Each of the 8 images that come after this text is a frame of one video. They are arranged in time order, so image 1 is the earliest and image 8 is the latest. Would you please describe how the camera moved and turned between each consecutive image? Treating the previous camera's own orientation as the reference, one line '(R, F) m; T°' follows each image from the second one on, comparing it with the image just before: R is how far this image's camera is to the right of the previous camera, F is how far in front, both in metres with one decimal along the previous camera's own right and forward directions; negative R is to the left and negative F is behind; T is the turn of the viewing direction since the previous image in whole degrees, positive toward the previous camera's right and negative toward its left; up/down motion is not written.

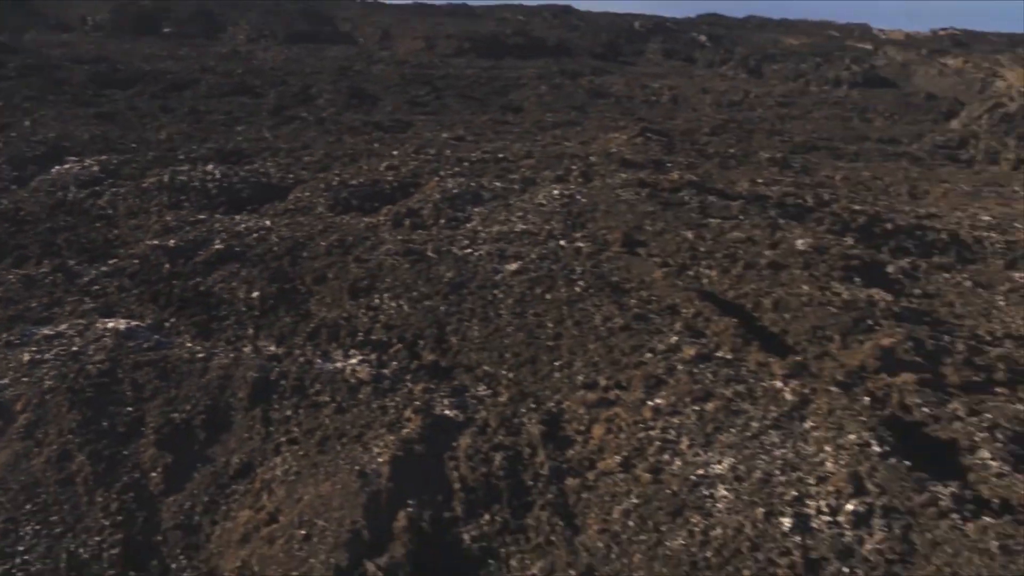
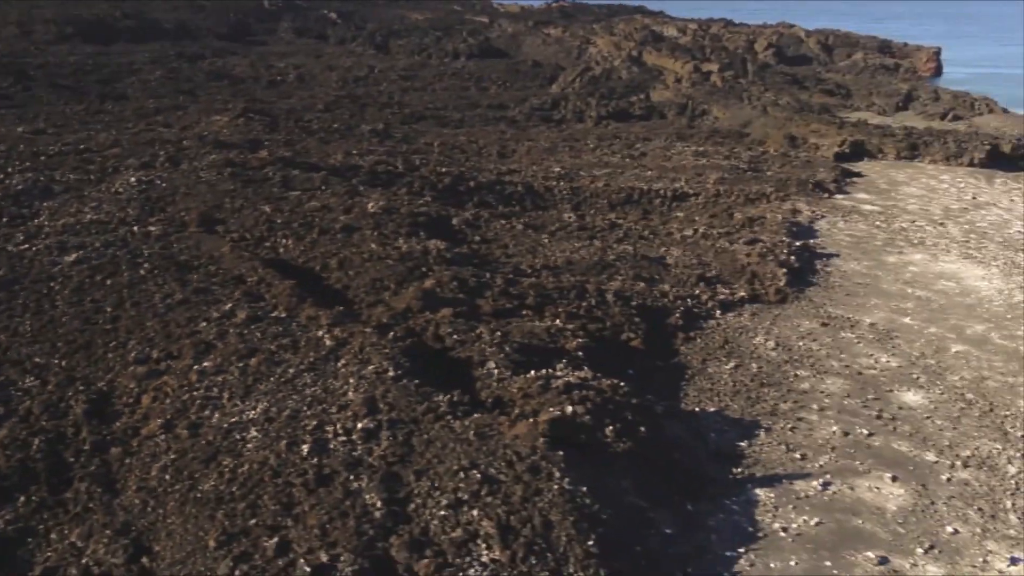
(+0.9, -0.7) m; +20°
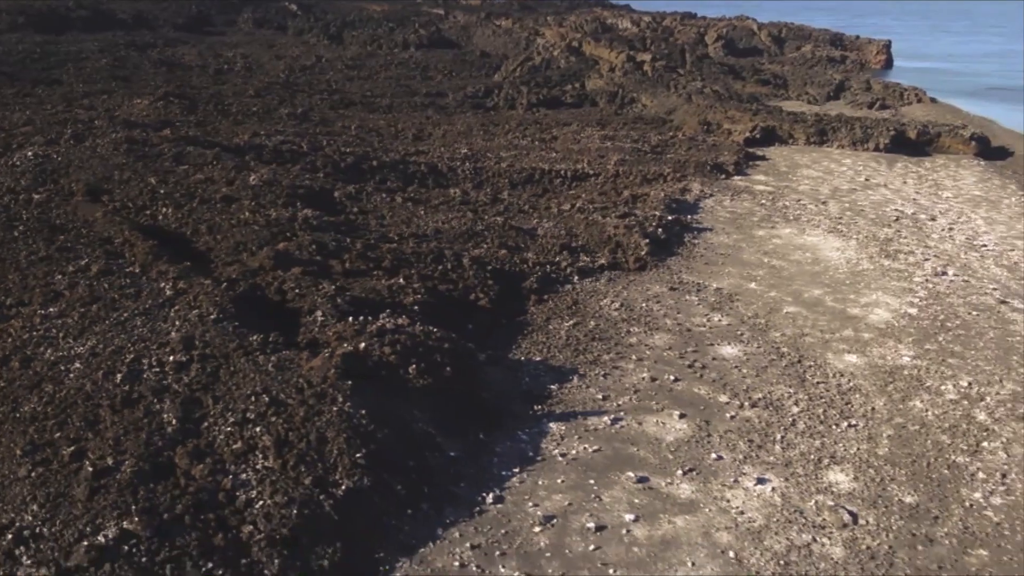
(+1.3, -0.7) m; 0°
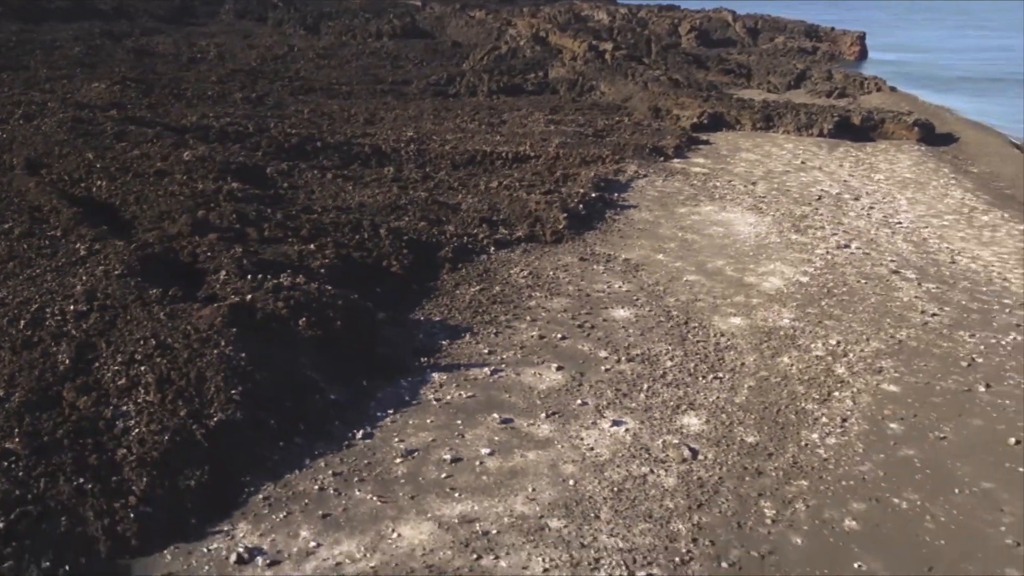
(+1.0, -0.6) m; 0°
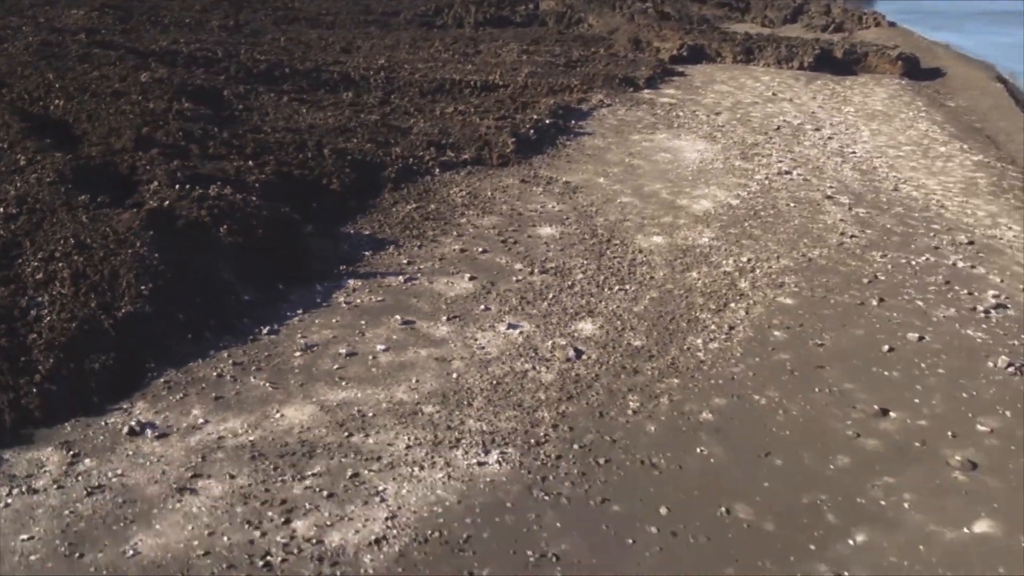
(+1.0, -0.4) m; -2°
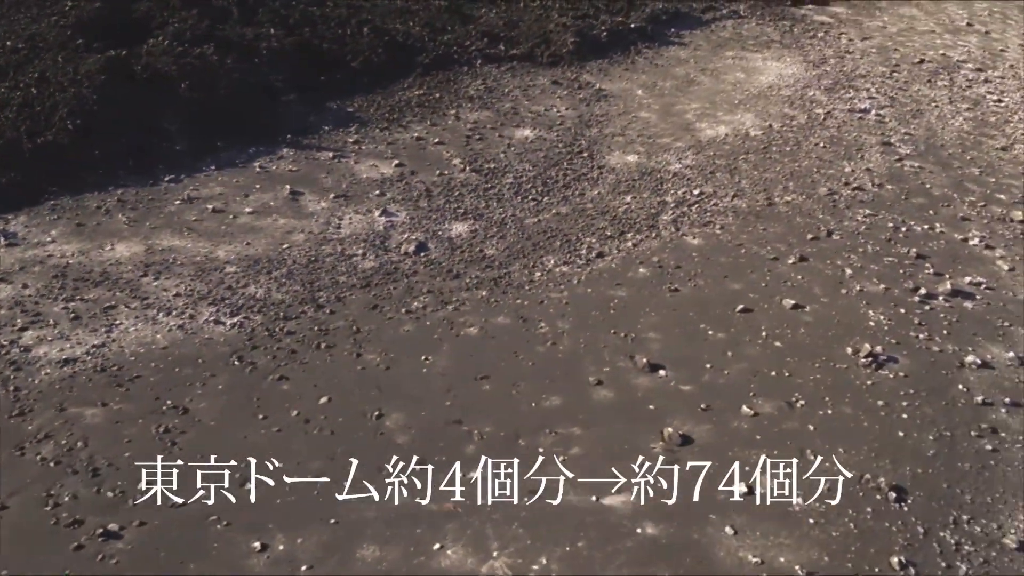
(+3.5, +0.7) m; -19°
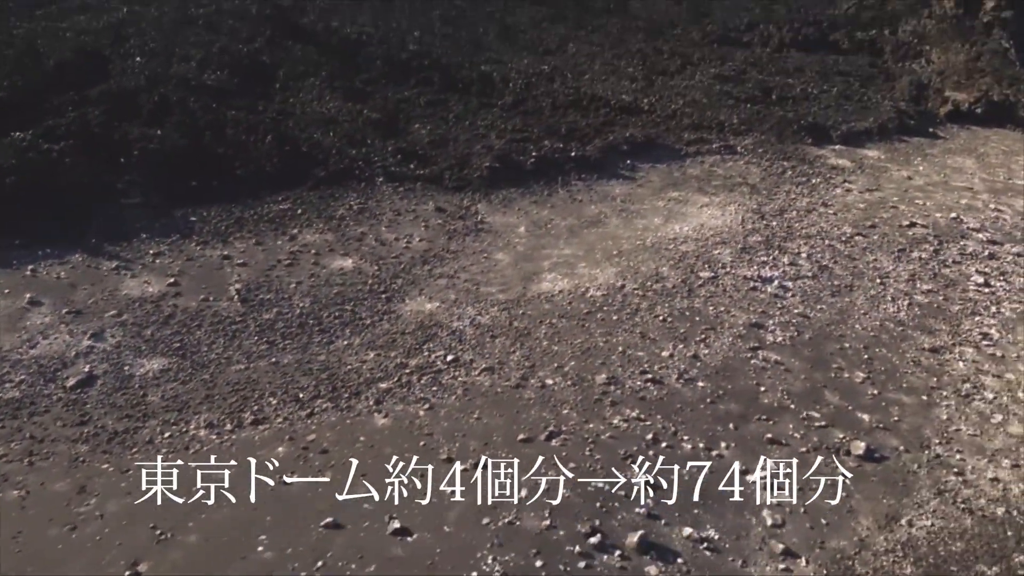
(+3.6, +1.5) m; -14°
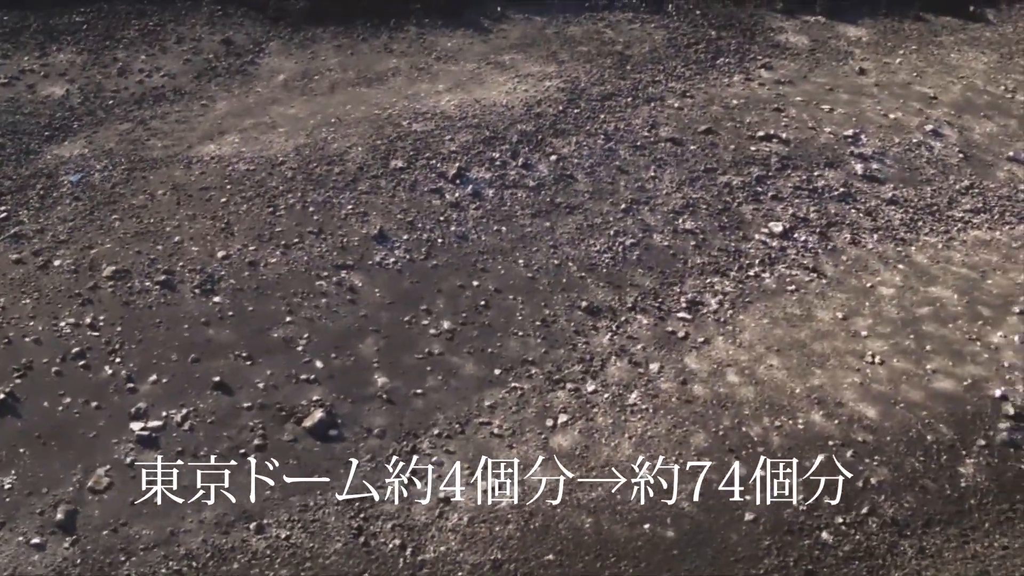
(+4.4, +2.0) m; -16°
